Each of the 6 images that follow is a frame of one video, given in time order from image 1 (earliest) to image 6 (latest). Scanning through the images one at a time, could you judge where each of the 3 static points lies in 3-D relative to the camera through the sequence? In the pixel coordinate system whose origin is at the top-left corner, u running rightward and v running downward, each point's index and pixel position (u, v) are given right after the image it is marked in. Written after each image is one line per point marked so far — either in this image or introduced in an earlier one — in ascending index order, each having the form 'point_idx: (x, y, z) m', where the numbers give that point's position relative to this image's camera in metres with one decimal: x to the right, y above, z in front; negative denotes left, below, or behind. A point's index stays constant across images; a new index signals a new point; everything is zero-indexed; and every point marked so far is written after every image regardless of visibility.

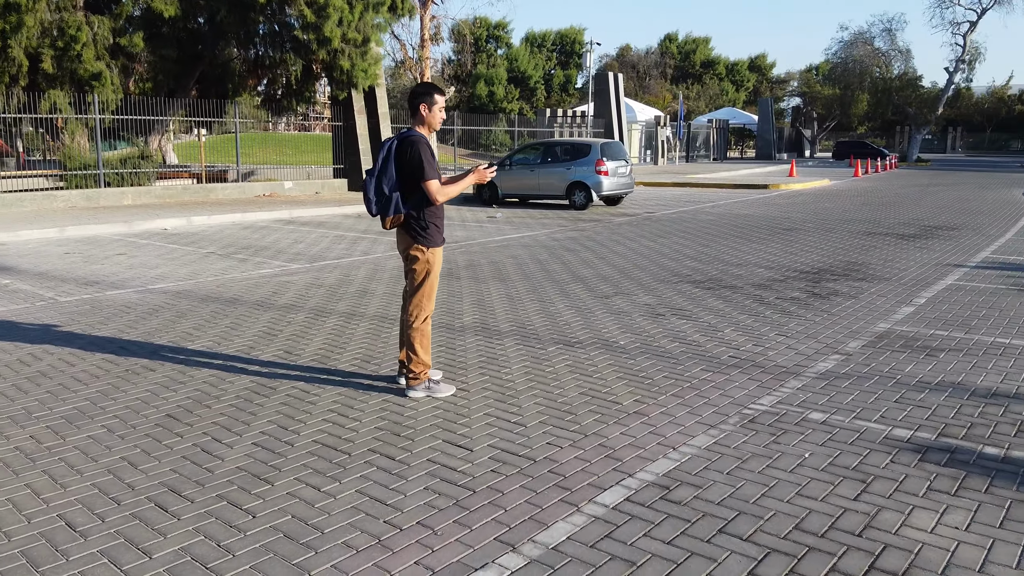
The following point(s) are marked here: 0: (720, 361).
0: (+1.6, -0.5, +6.2) m
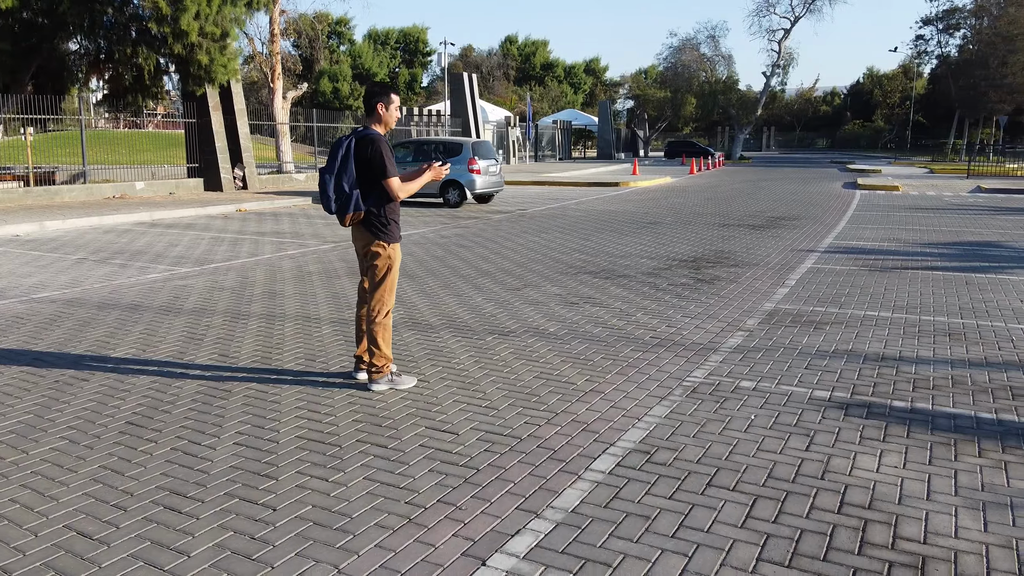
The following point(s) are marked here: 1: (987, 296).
0: (+1.1, -0.4, +6.7) m
1: (+5.0, -0.1, +8.6) m
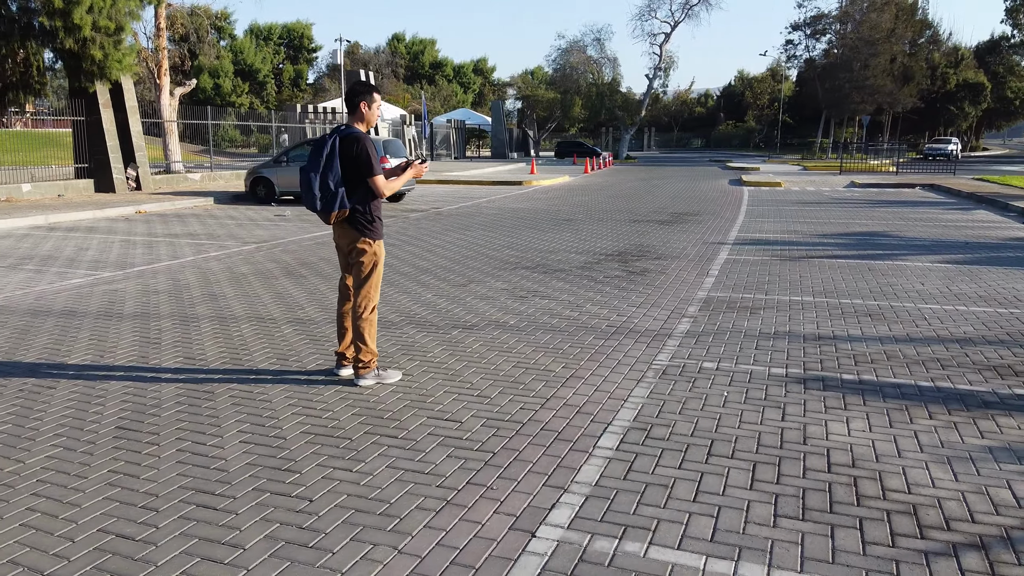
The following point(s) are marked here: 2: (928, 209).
0: (+0.8, -0.4, +7.0) m
1: (+4.4, +0.1, +9.5) m
2: (+9.3, +1.8, +18.2) m
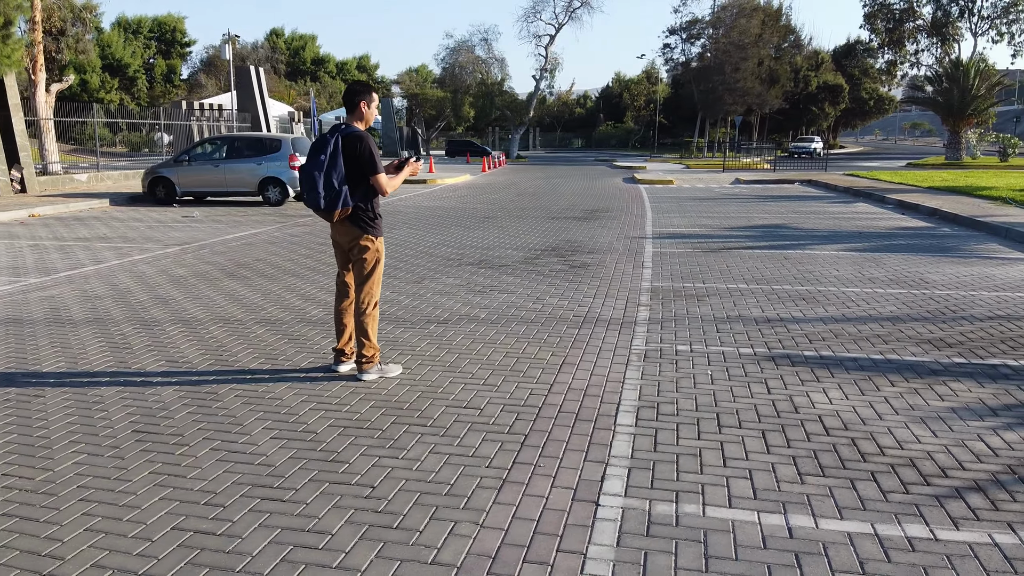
0: (+0.5, -0.3, +7.4) m
1: (+3.8, +0.3, +10.3) m
2: (+7.3, +2.1, +19.7) m
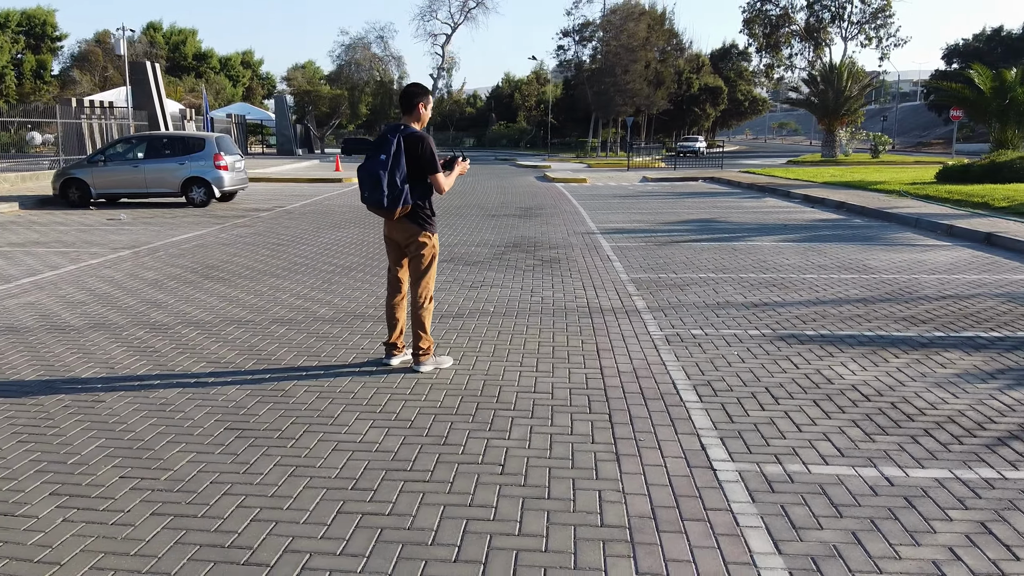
0: (+0.6, -0.2, +7.7) m
1: (+3.4, +0.4, +11.1) m
2: (+5.5, +2.3, +20.9) m
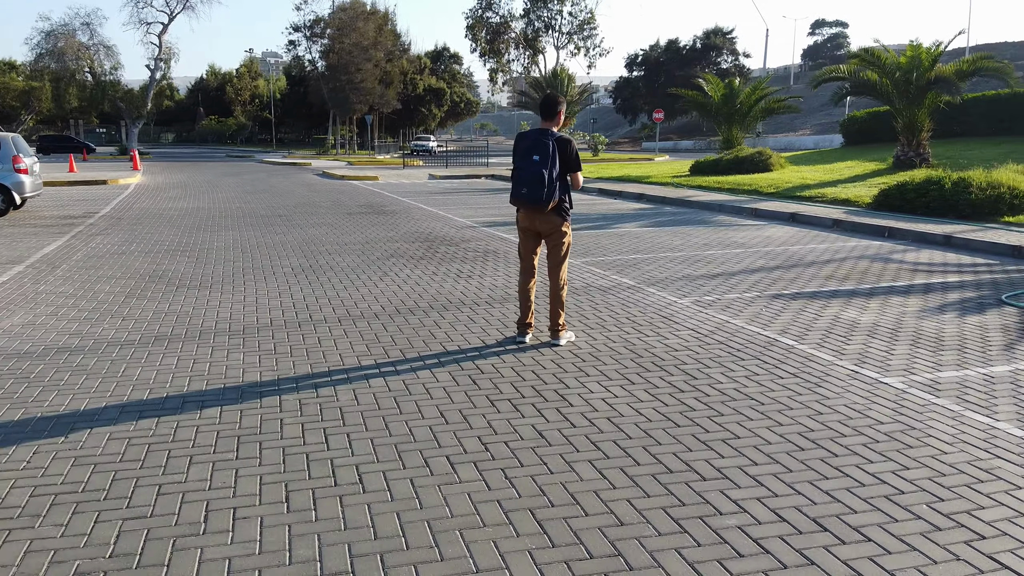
0: (+0.8, 0.0, +8.9) m
1: (+2.2, +0.8, +13.0) m
2: (+0.5, +2.7, +22.8) m
